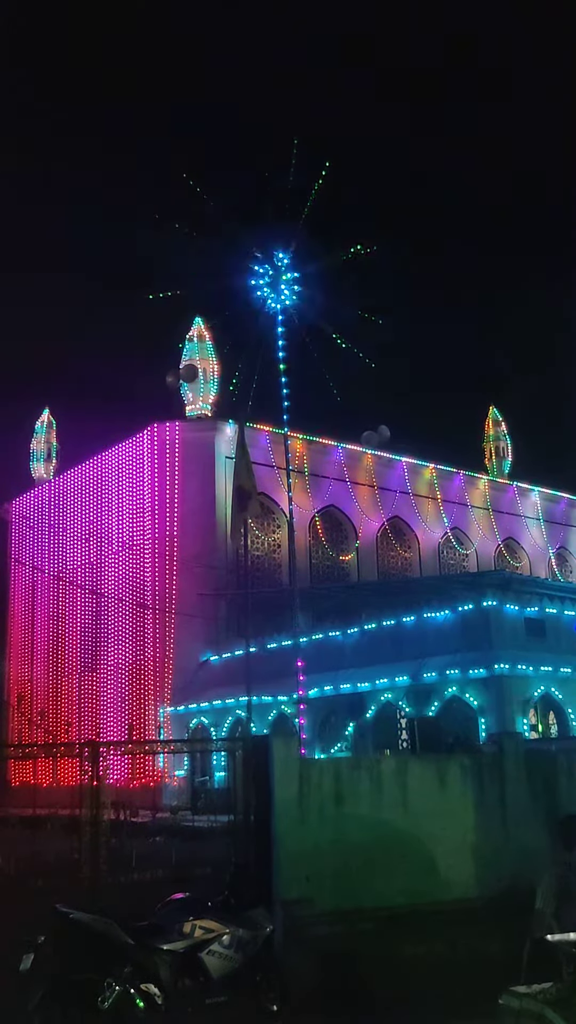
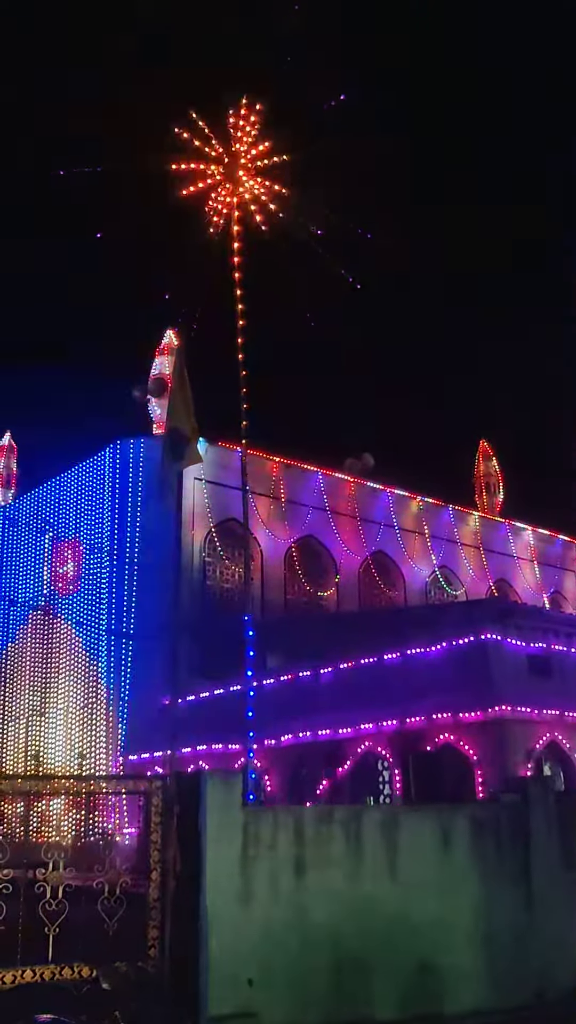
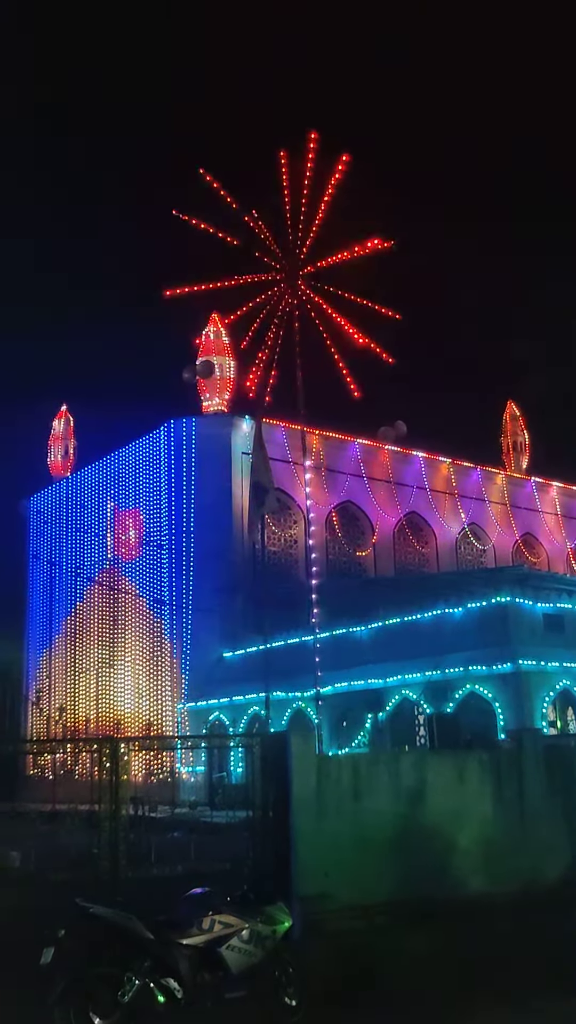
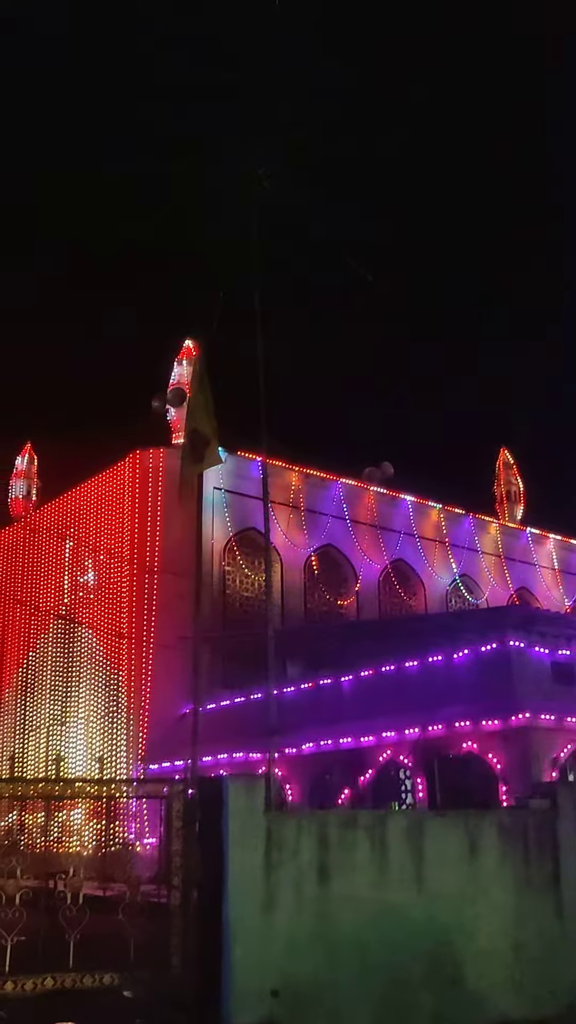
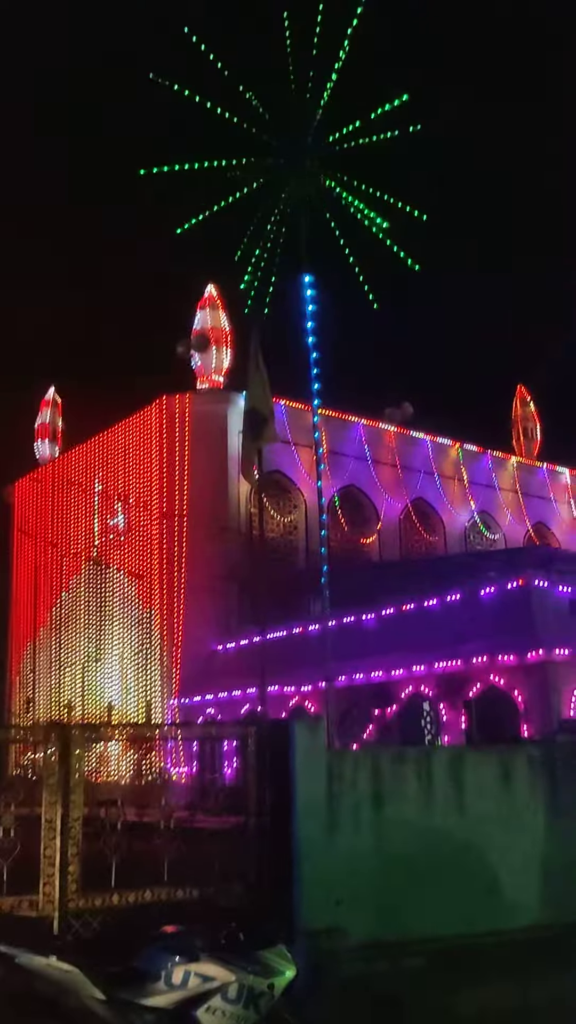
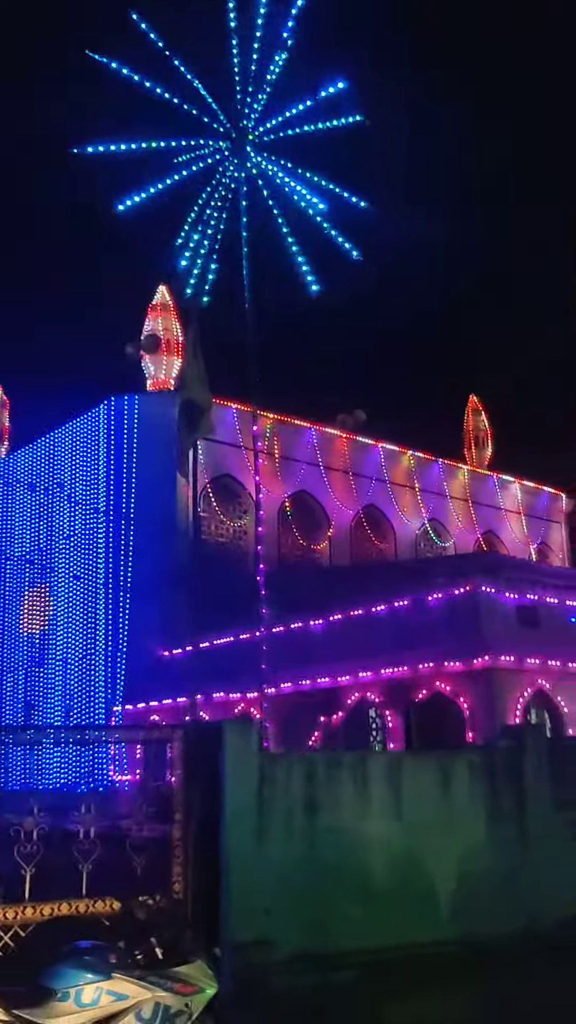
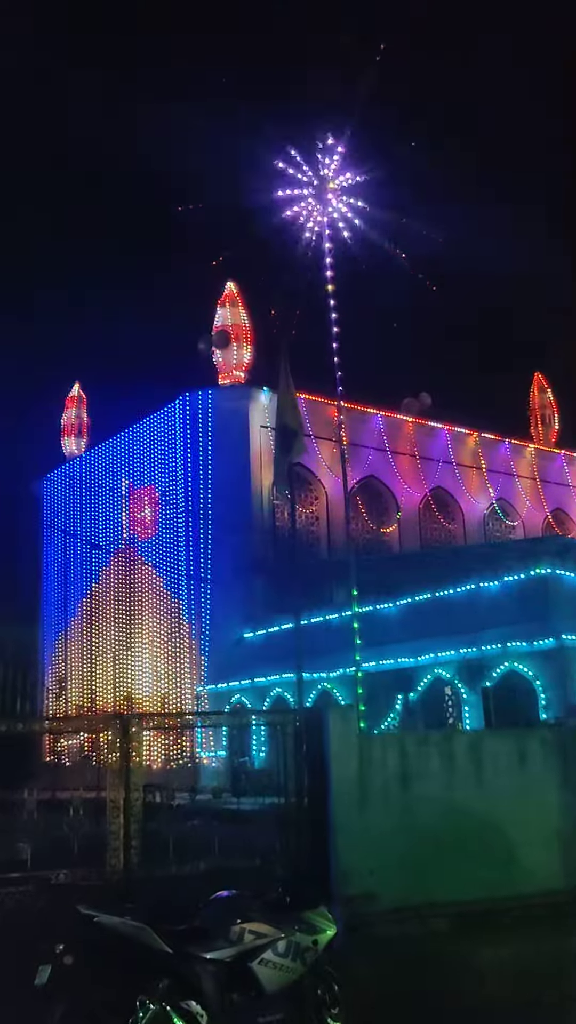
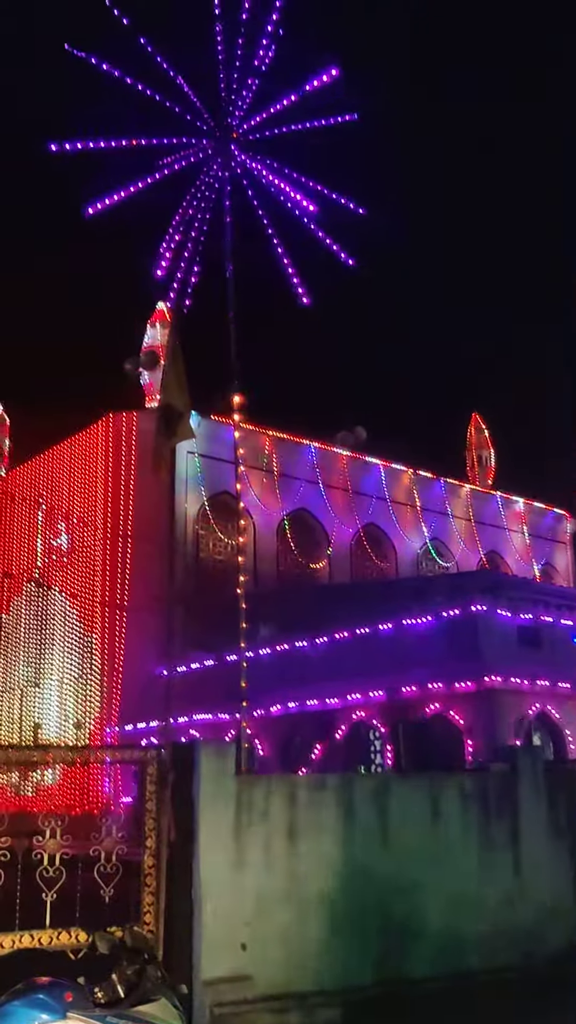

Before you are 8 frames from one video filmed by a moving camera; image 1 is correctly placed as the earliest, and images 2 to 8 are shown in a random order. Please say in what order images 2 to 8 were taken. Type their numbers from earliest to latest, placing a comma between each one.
3, 7, 5, 6, 8, 2, 4
